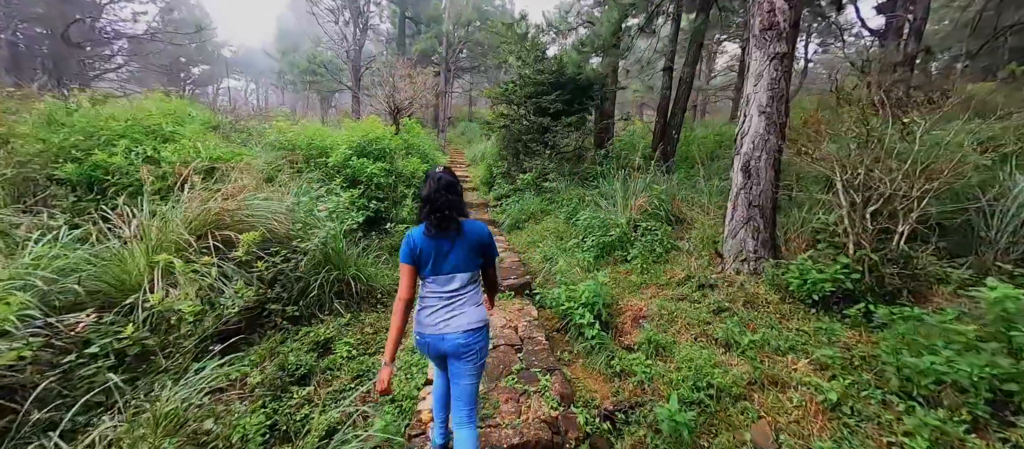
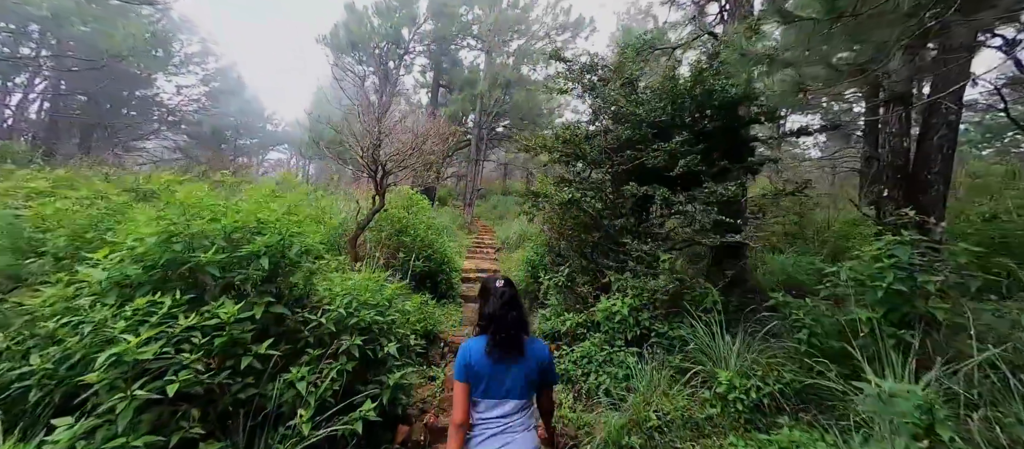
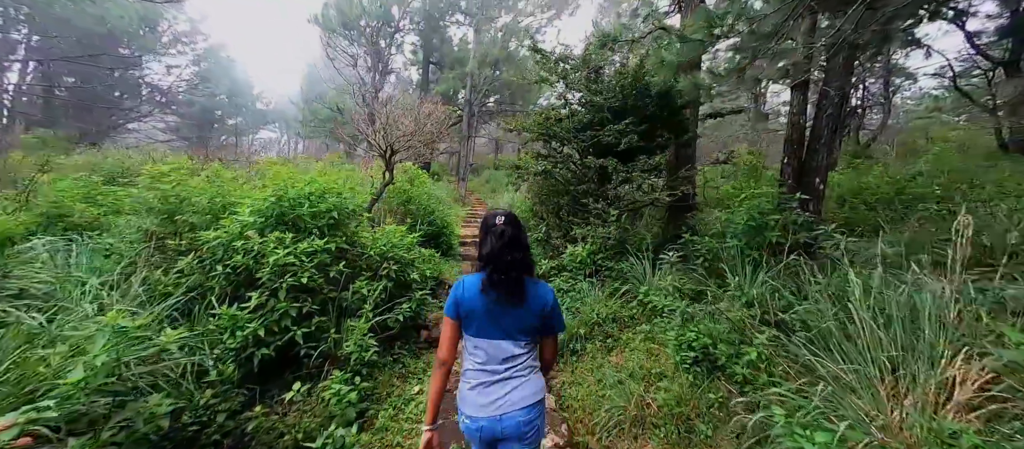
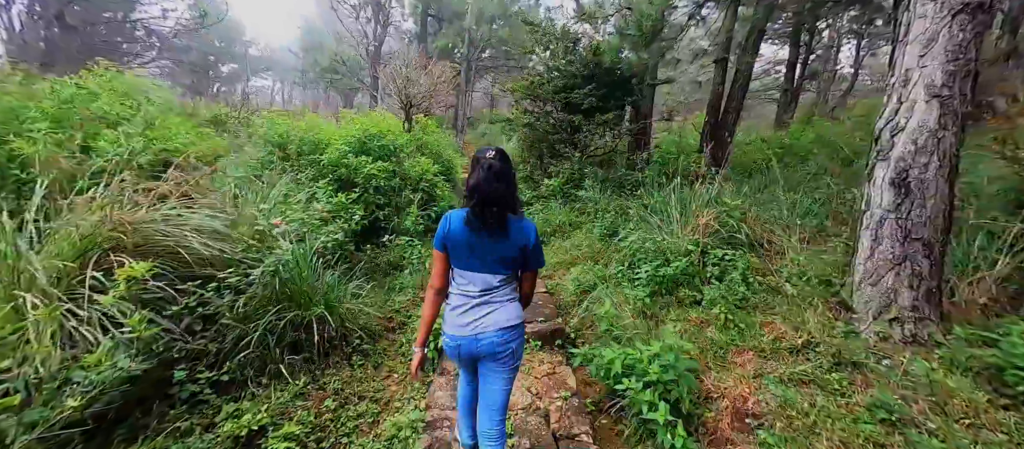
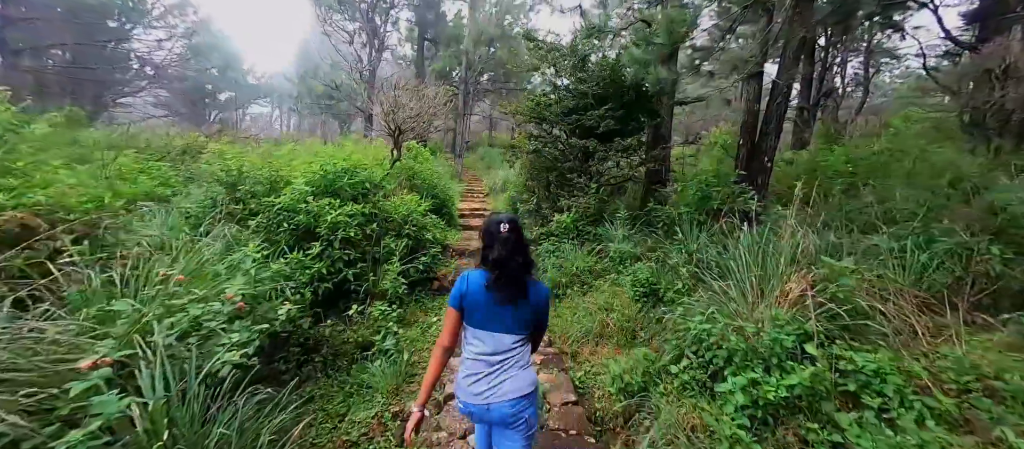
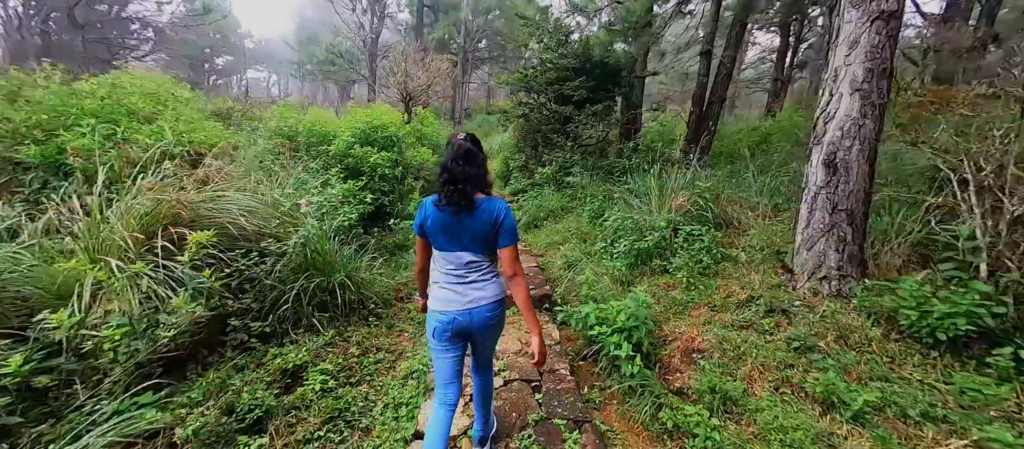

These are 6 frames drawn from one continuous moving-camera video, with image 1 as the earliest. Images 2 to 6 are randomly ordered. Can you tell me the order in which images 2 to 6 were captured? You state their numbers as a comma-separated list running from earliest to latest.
6, 4, 5, 3, 2
